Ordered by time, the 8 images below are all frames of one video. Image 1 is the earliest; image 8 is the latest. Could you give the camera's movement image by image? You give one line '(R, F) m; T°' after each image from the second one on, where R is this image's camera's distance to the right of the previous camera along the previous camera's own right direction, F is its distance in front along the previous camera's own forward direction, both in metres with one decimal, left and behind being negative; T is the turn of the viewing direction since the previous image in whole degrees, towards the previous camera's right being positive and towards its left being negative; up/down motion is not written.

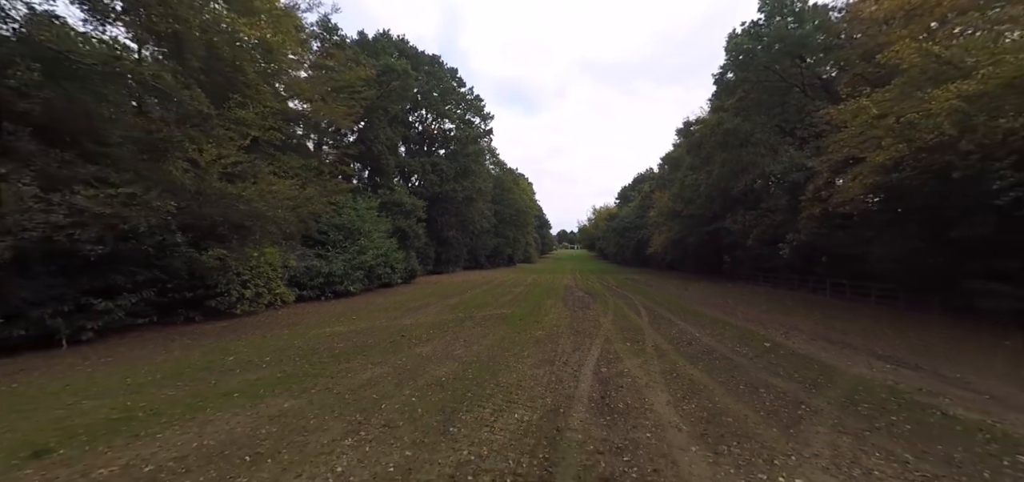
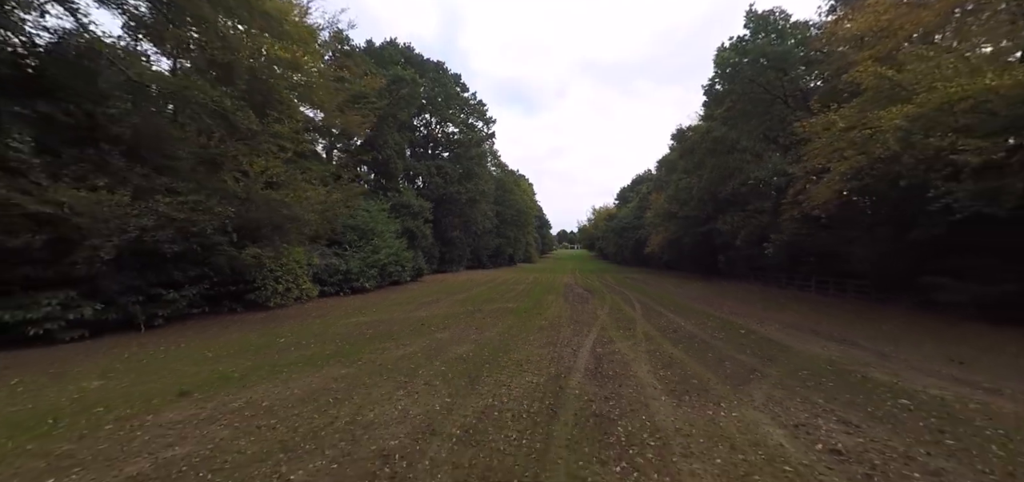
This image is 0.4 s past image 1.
(-0.2, -1.7) m; 0°
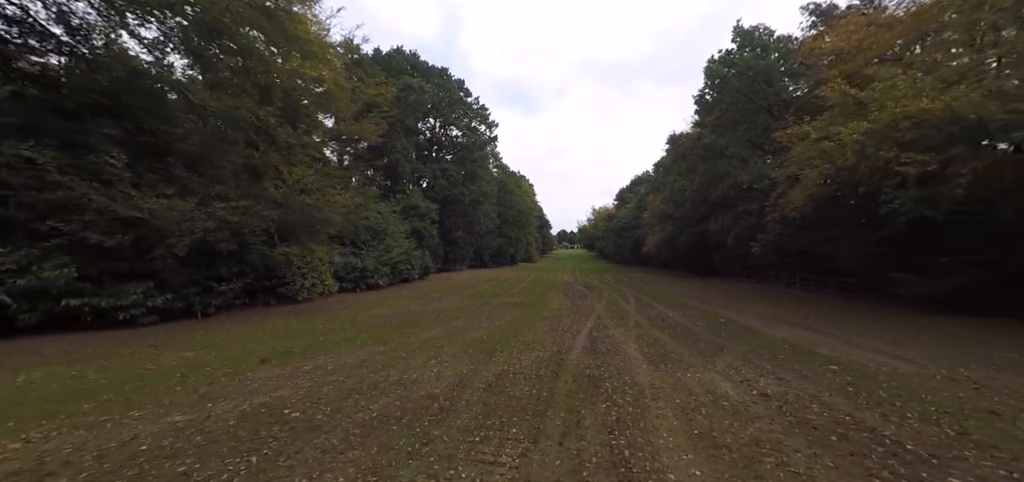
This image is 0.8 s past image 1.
(-0.2, -1.7) m; 0°
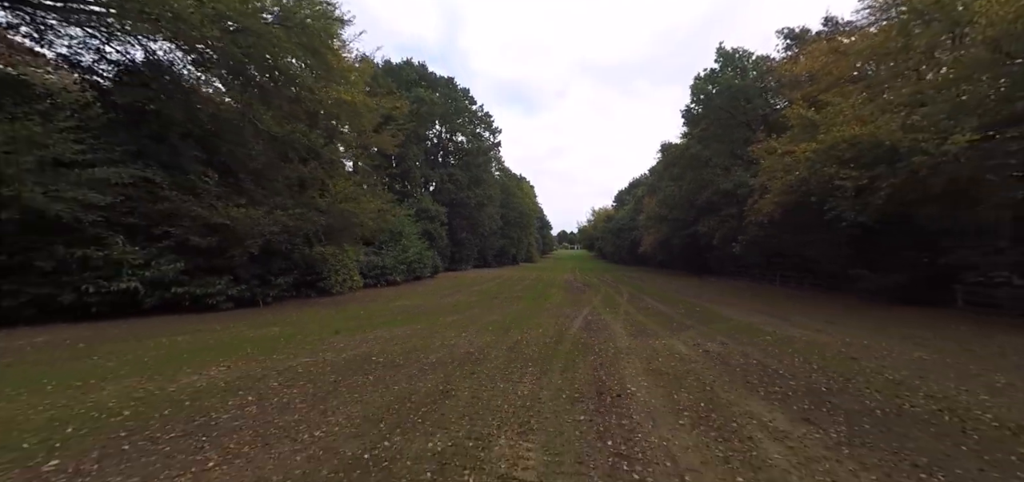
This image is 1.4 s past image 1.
(-0.3, -2.6) m; 0°
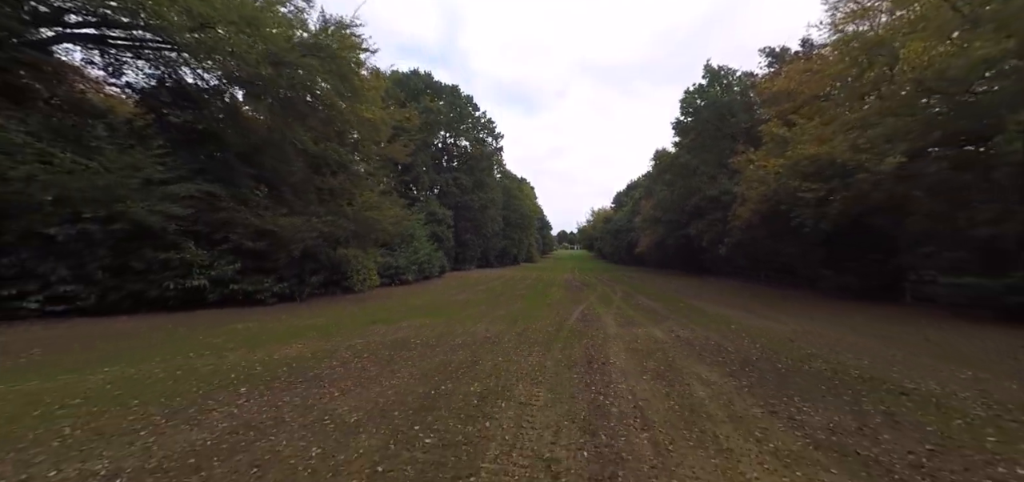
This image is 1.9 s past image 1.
(-0.3, -2.1) m; 0°
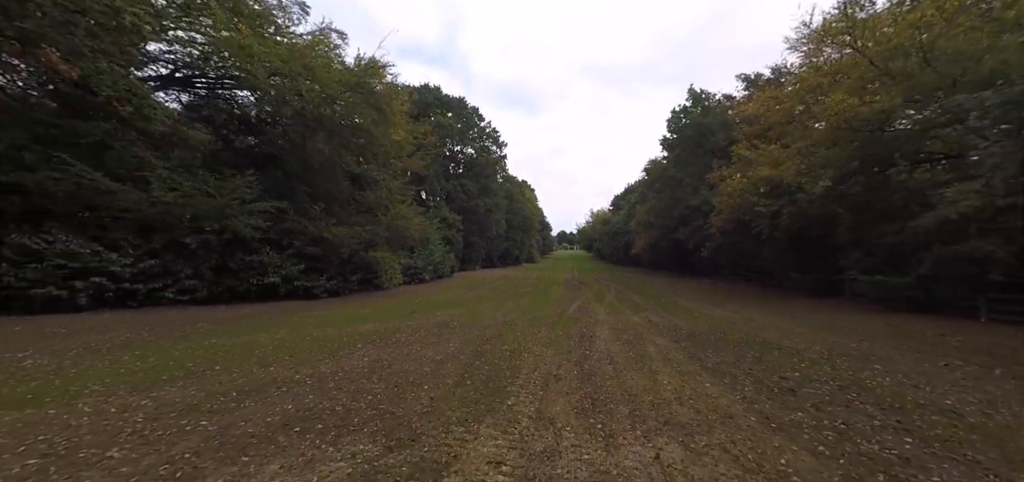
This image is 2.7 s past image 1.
(-0.4, -3.4) m; 0°
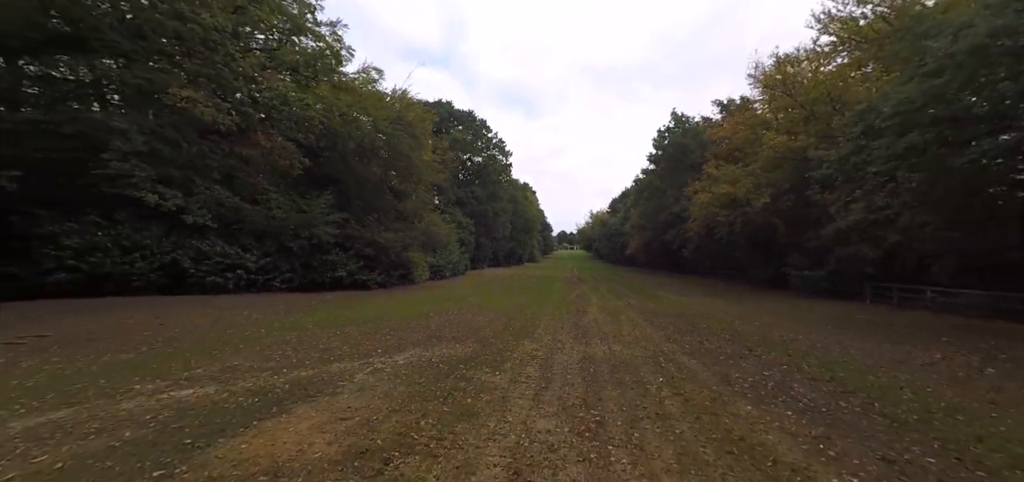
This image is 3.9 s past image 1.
(-0.7, -4.7) m; 0°
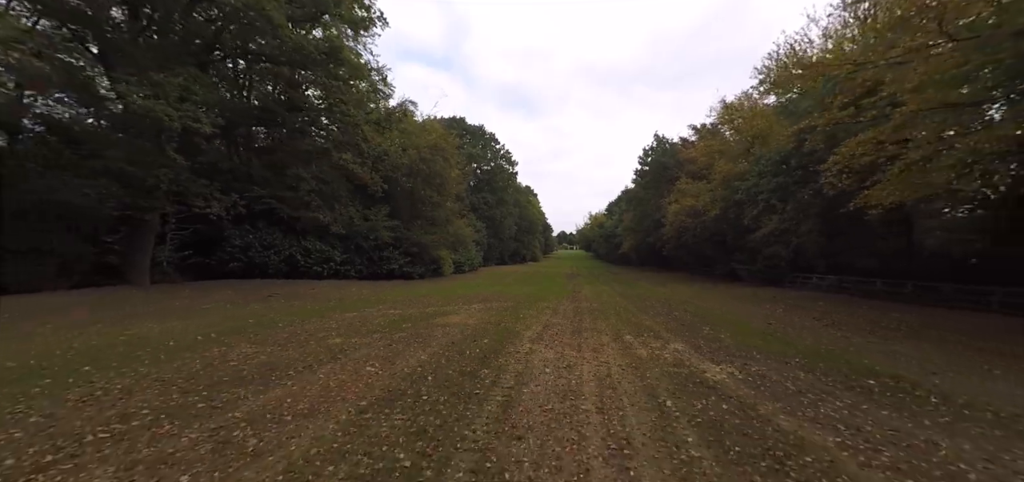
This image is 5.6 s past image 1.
(-0.8, -6.1) m; 0°
